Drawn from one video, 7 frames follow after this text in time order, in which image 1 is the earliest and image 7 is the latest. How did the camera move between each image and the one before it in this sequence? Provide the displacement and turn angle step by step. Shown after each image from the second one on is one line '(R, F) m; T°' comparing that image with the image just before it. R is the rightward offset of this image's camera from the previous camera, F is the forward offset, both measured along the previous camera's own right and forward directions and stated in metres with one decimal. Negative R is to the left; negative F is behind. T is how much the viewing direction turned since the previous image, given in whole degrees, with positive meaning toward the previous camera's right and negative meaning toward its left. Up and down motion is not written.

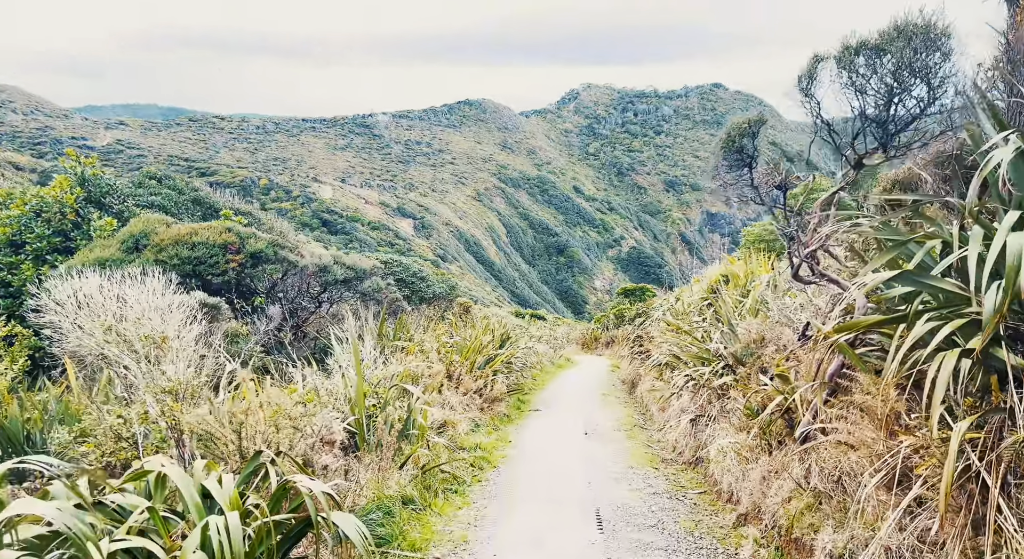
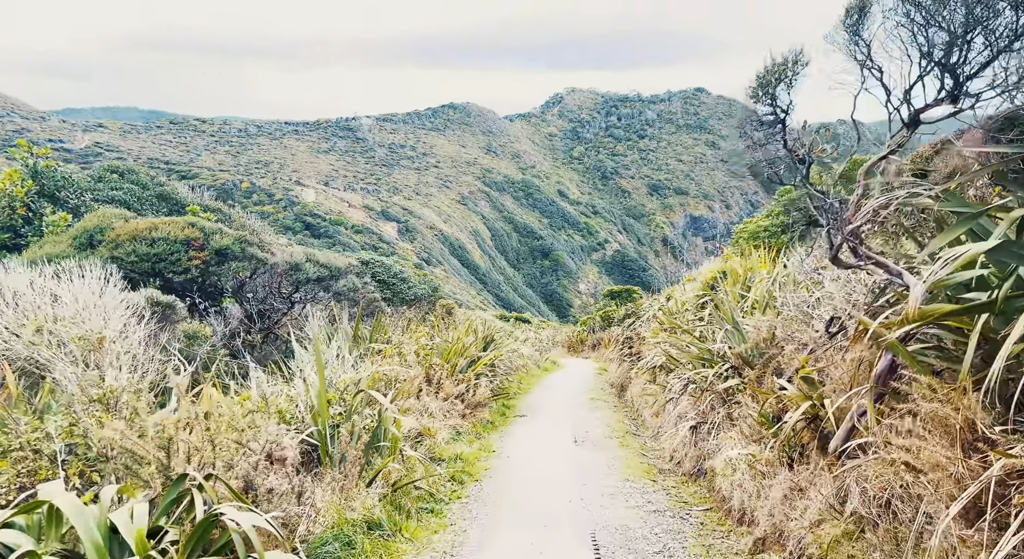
(0.0, +0.8) m; +1°
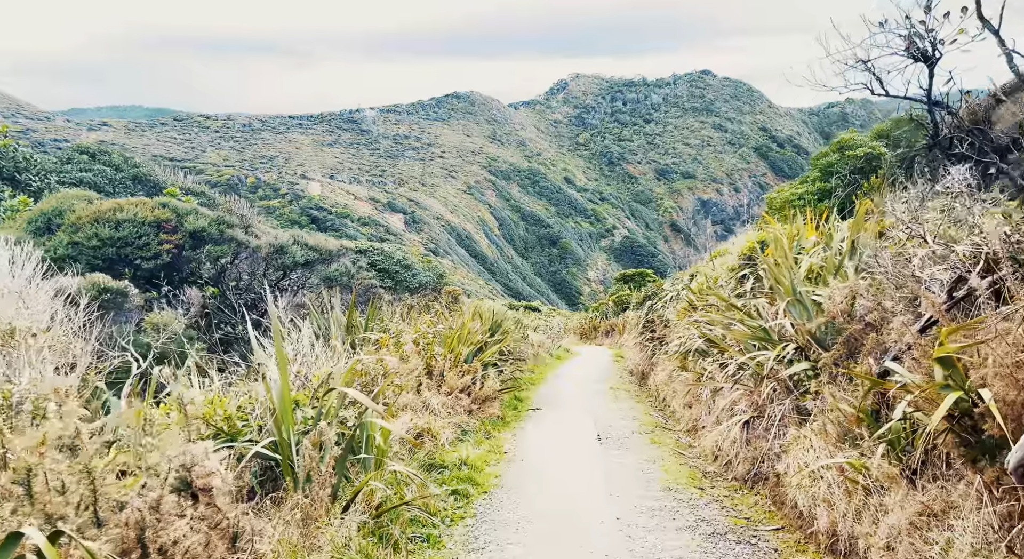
(0.0, +1.4) m; -1°
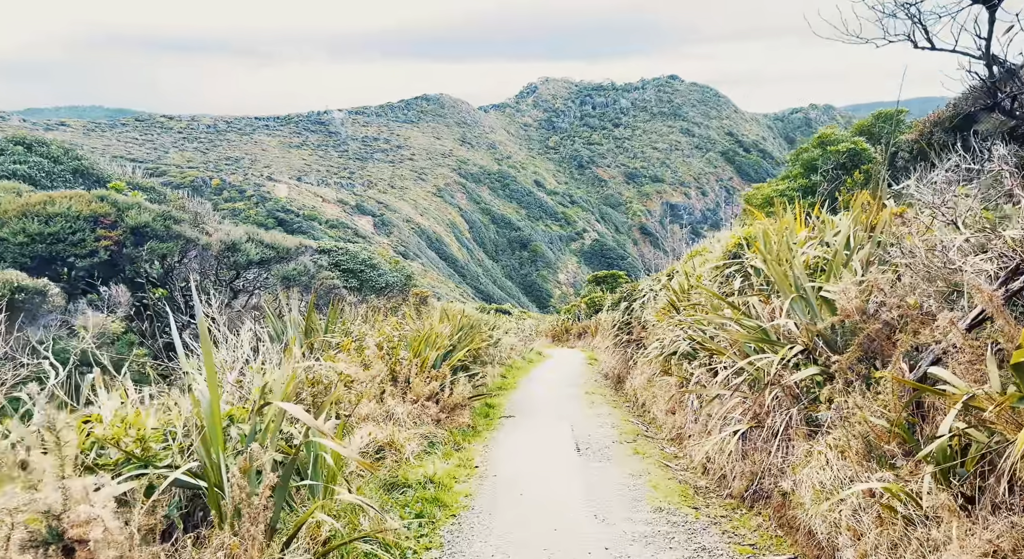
(0.0, +0.7) m; +2°
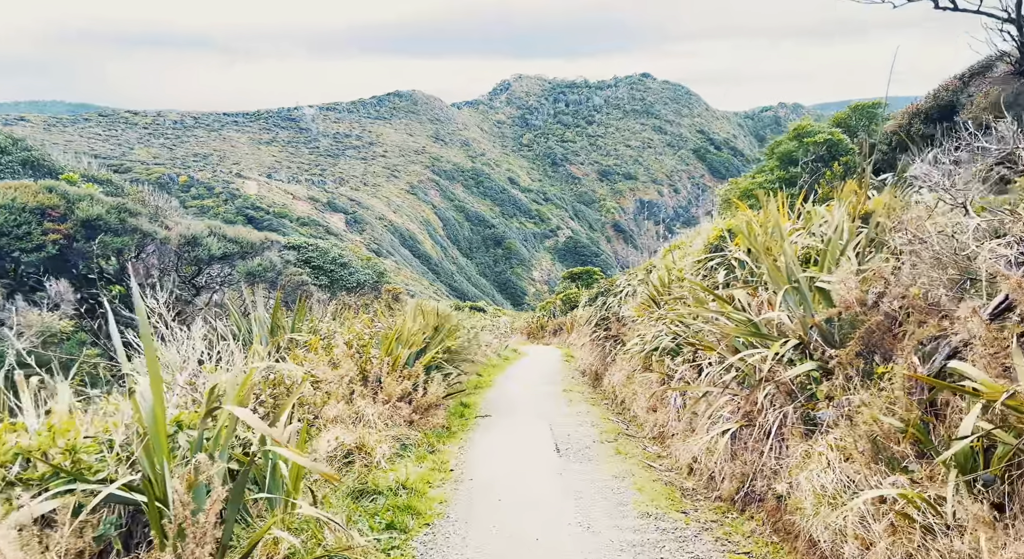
(0.0, +0.4) m; +2°
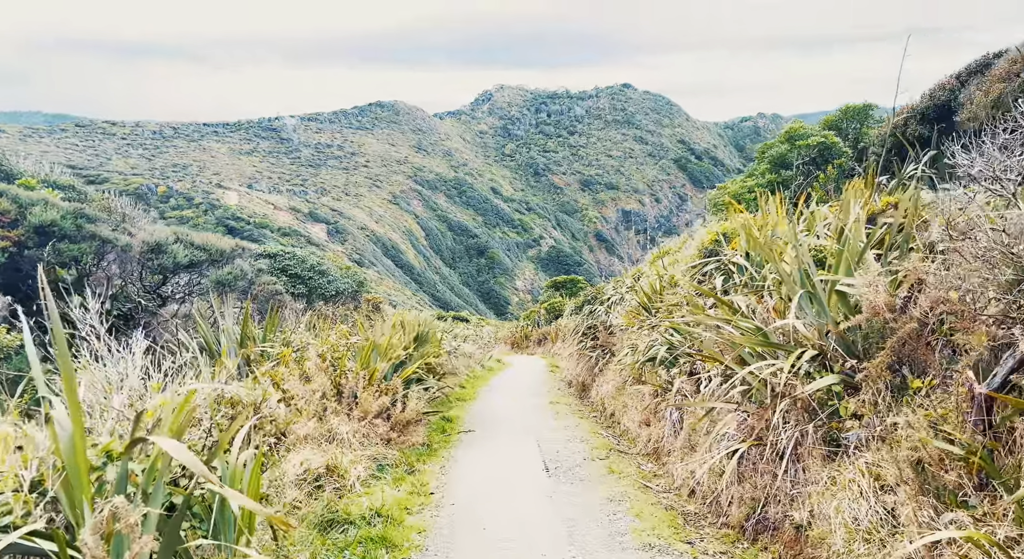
(0.0, +0.6) m; +1°
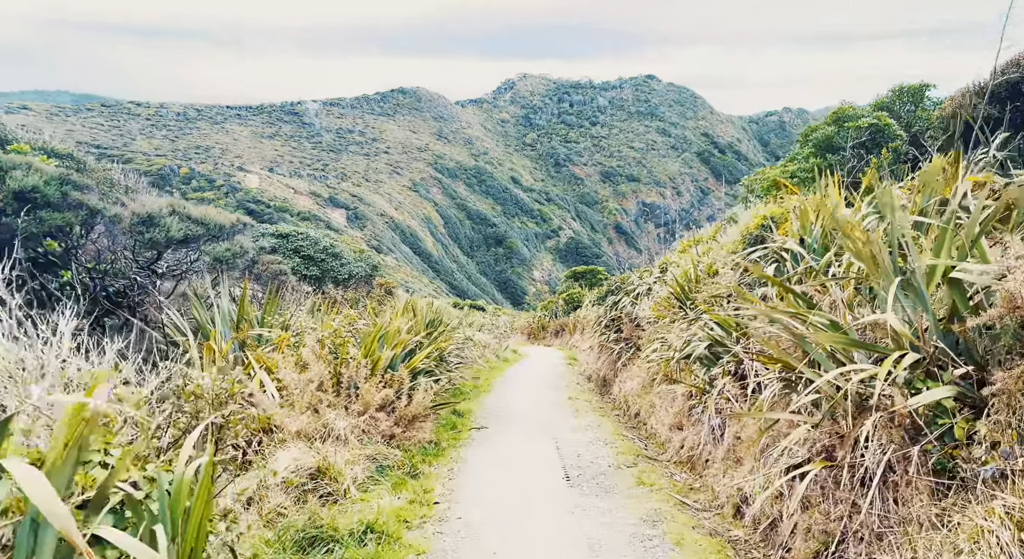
(0.0, +0.9) m; -1°
